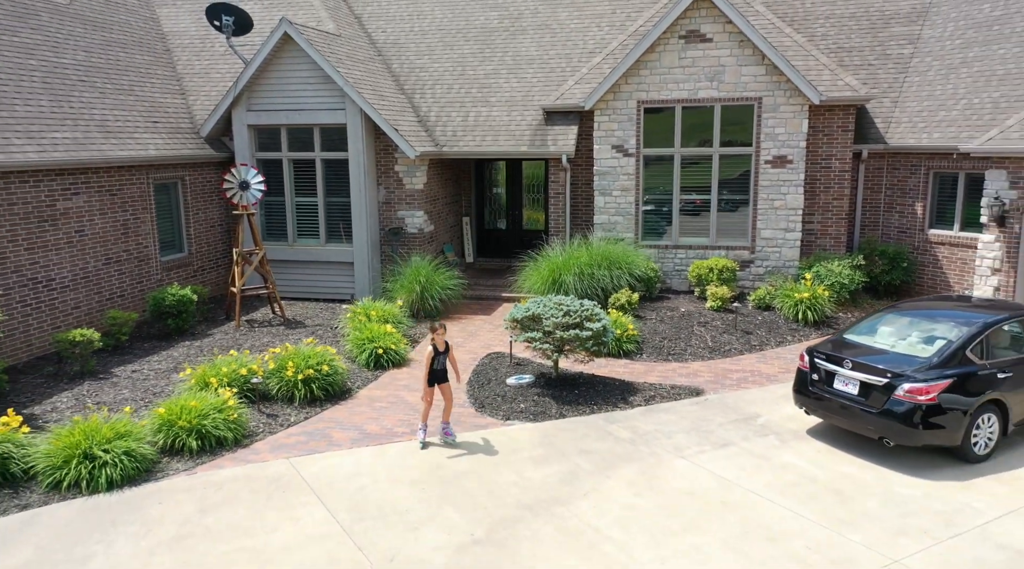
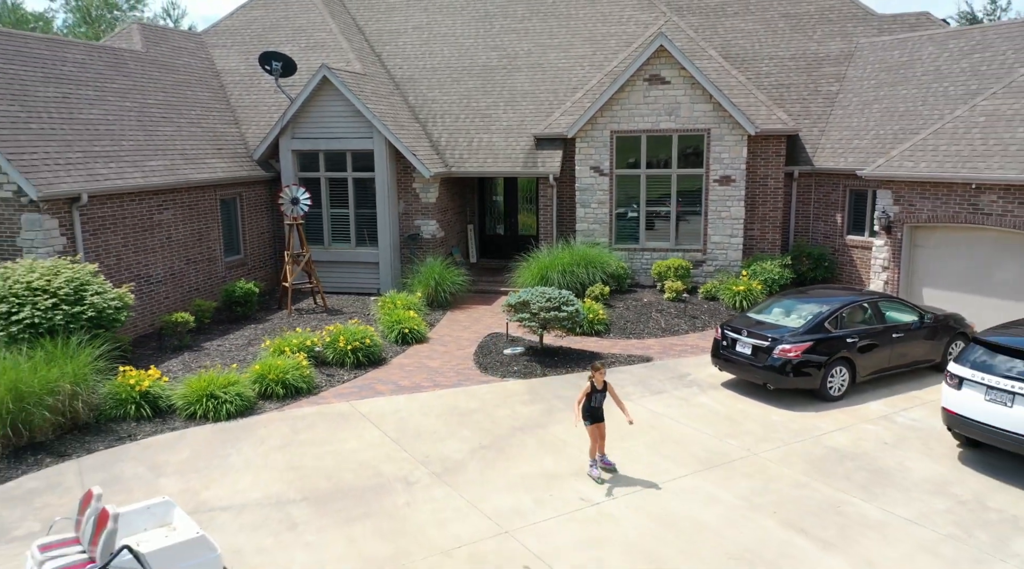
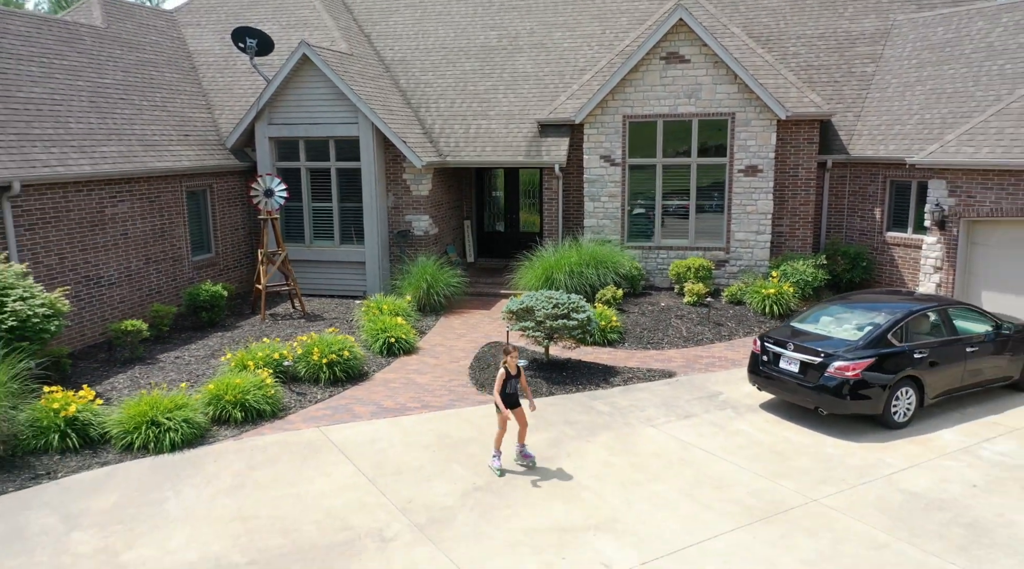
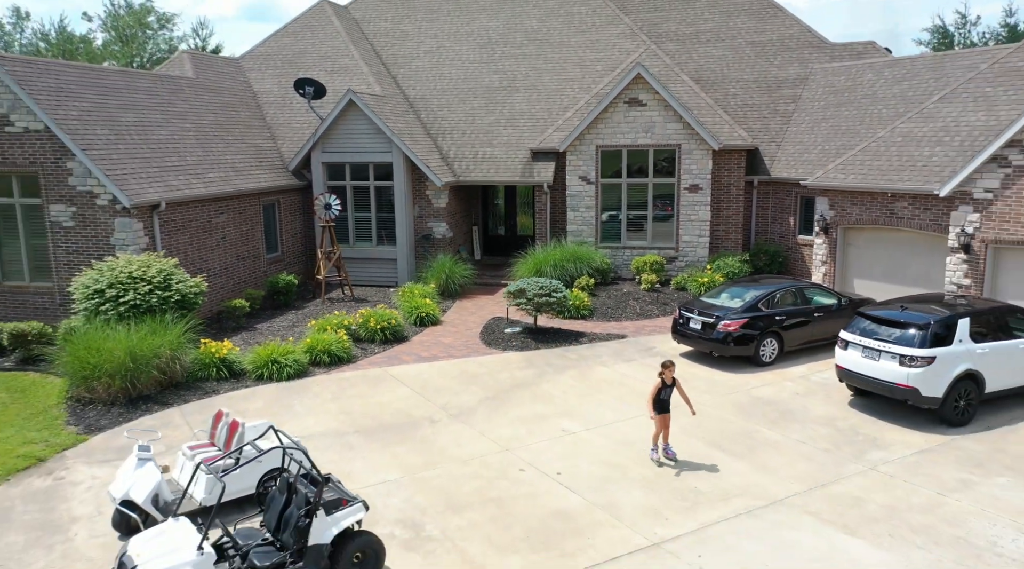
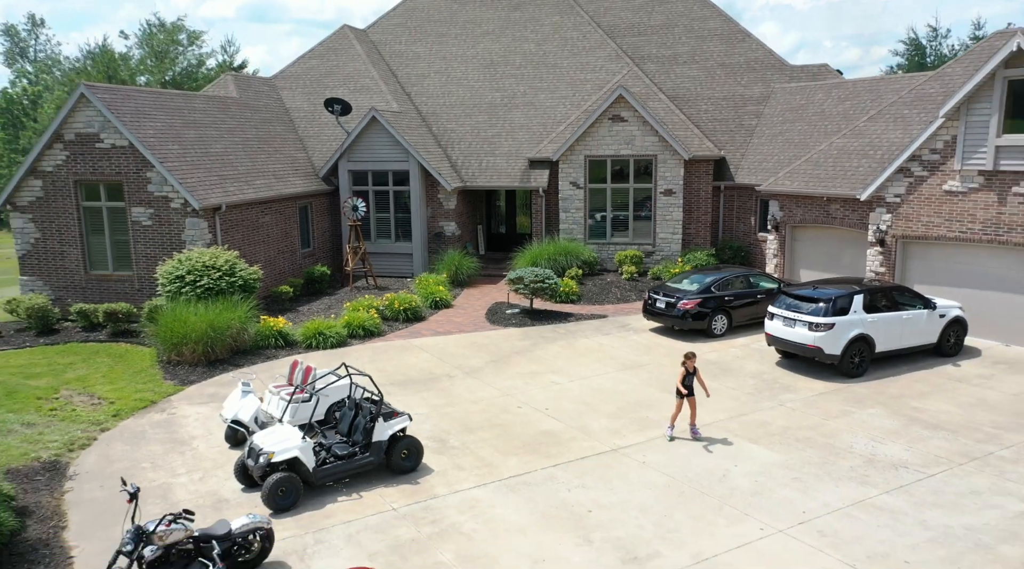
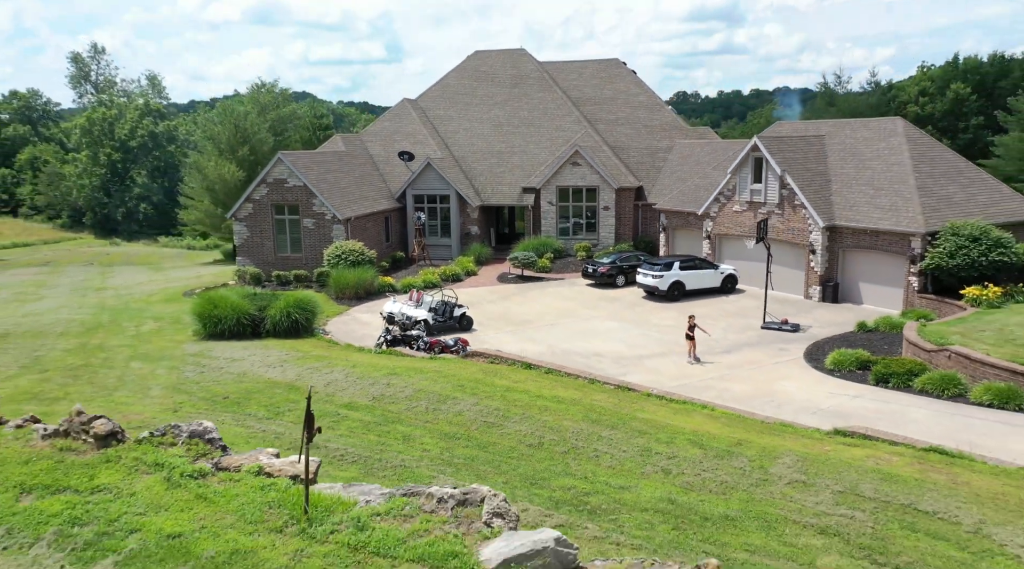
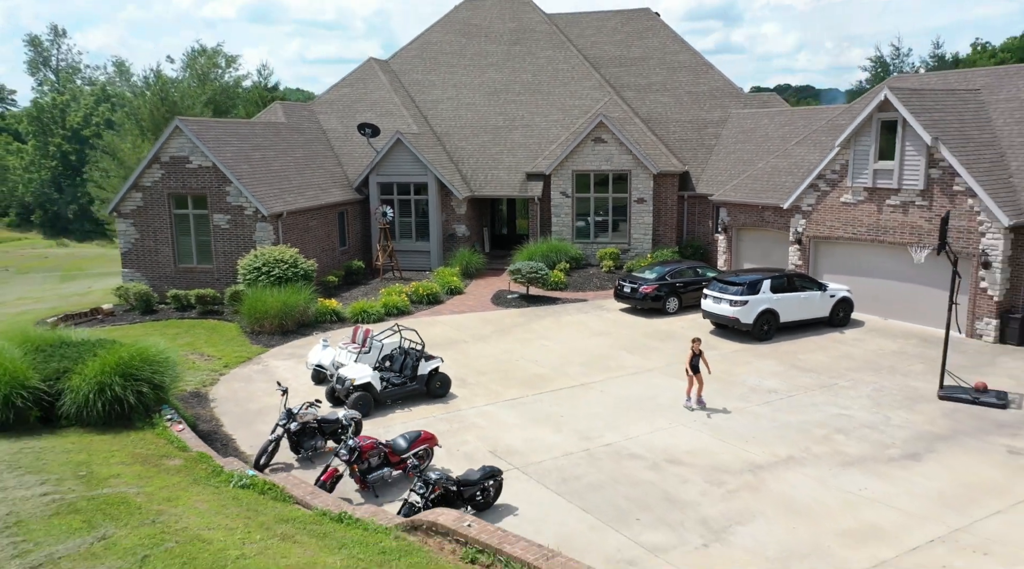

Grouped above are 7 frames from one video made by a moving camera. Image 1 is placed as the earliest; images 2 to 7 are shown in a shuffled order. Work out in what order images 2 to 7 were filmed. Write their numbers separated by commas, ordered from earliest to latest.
3, 2, 4, 5, 7, 6
